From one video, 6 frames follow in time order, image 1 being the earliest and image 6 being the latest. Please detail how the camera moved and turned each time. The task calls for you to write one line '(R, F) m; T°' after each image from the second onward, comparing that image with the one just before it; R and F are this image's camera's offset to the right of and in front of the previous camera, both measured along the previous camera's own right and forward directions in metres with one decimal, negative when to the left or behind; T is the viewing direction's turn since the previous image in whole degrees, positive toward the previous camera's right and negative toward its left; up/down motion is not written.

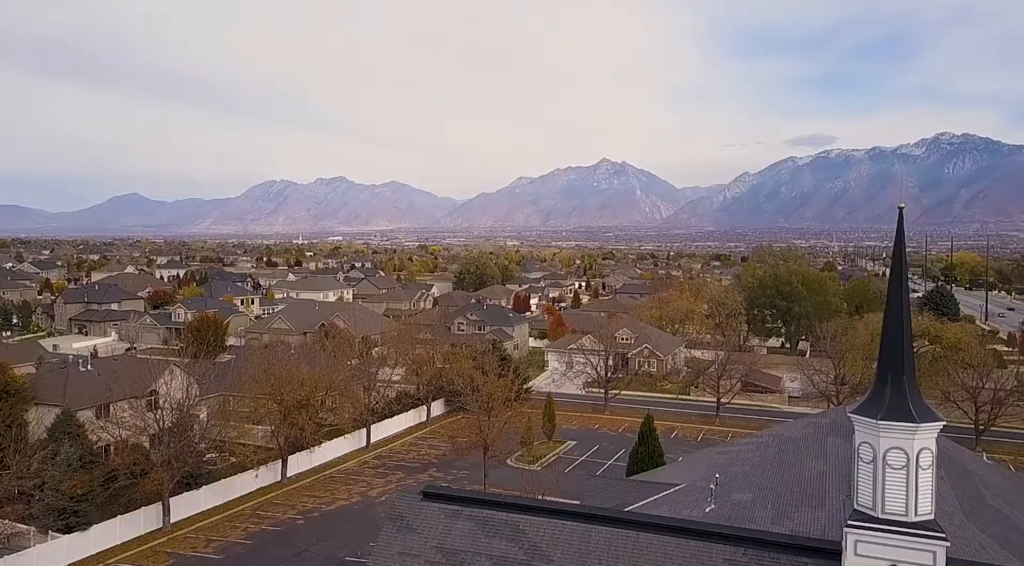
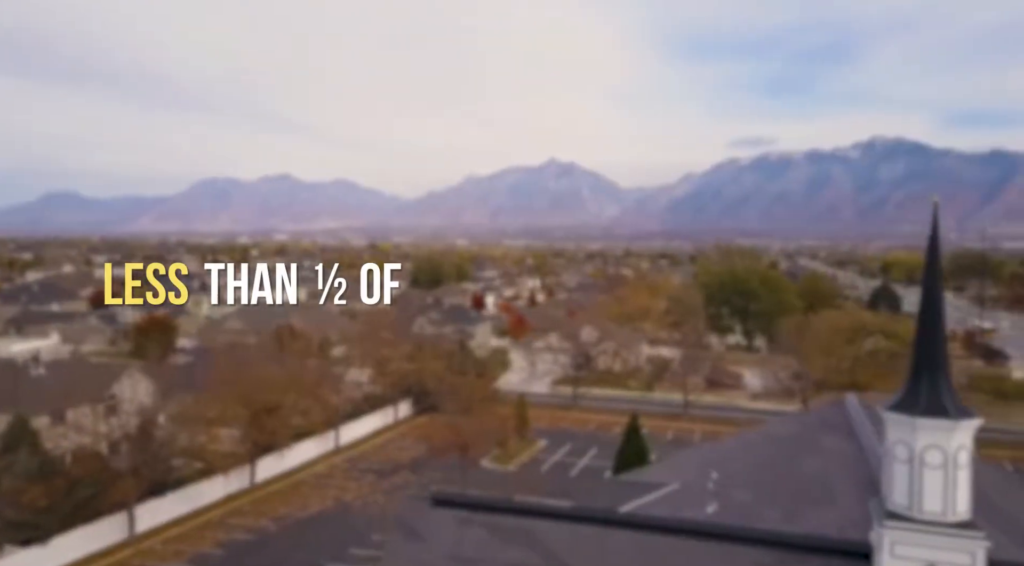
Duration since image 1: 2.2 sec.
(+0.8, -4.5) m; +3°
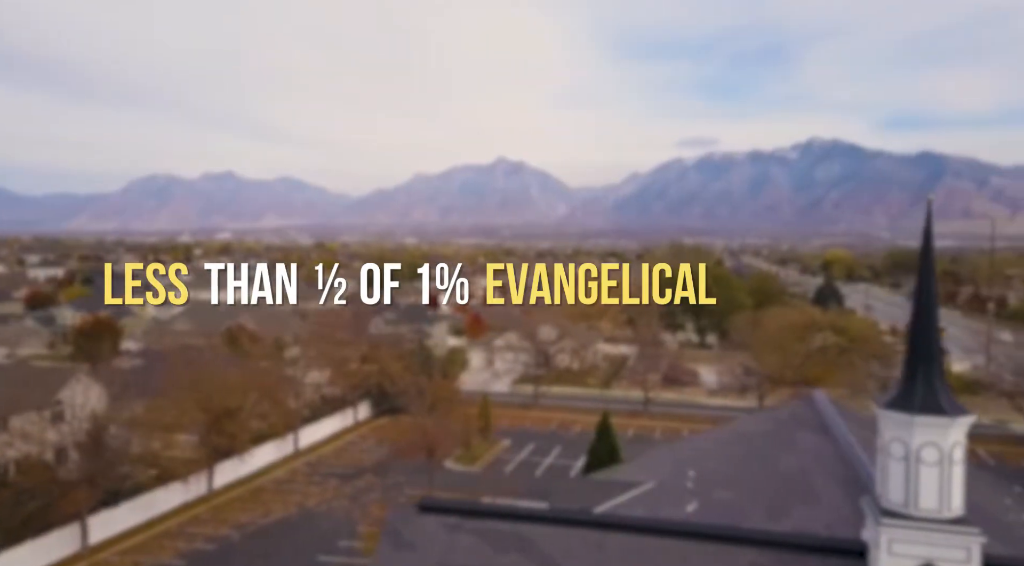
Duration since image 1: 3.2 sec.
(+1.0, -1.6) m; +4°
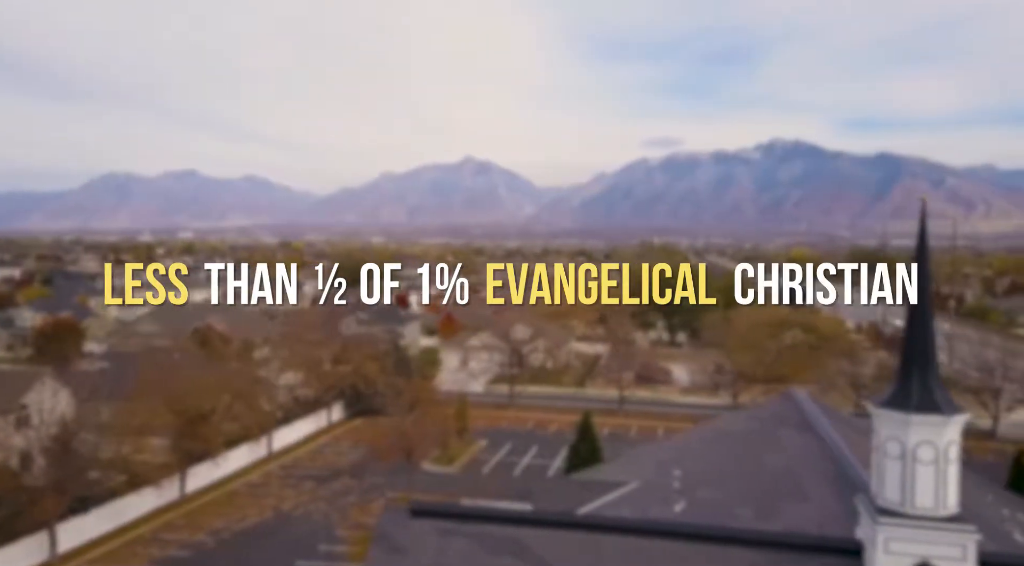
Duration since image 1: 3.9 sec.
(+0.7, -0.6) m; +2°
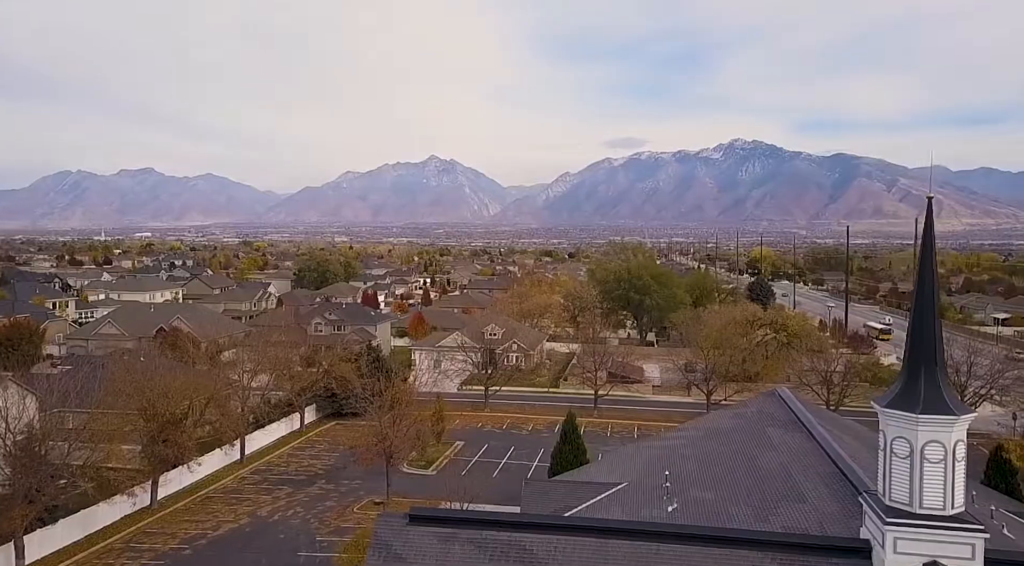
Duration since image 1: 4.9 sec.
(+1.0, -0.4) m; +2°
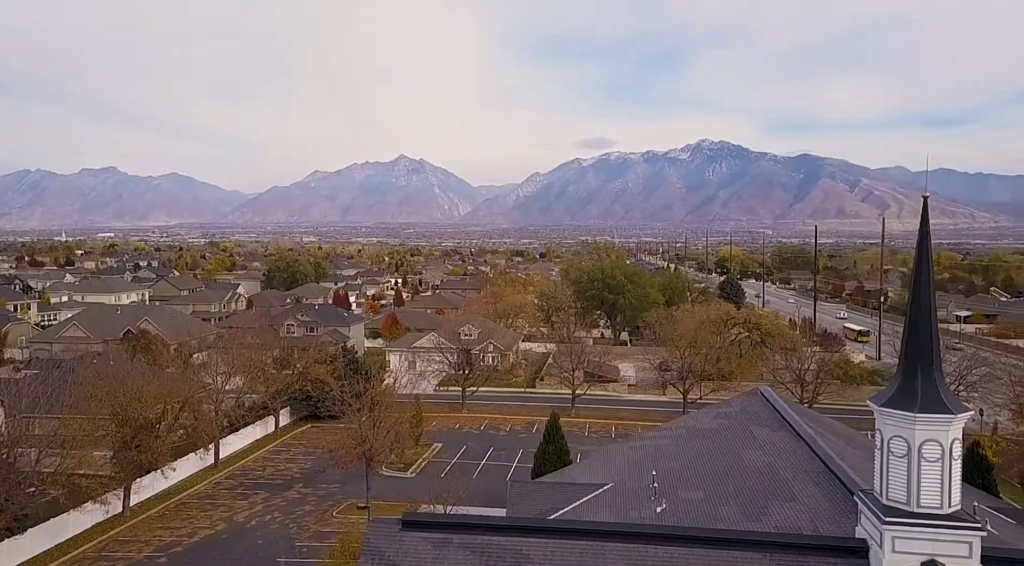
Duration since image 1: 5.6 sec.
(+0.8, -0.2) m; +2°
